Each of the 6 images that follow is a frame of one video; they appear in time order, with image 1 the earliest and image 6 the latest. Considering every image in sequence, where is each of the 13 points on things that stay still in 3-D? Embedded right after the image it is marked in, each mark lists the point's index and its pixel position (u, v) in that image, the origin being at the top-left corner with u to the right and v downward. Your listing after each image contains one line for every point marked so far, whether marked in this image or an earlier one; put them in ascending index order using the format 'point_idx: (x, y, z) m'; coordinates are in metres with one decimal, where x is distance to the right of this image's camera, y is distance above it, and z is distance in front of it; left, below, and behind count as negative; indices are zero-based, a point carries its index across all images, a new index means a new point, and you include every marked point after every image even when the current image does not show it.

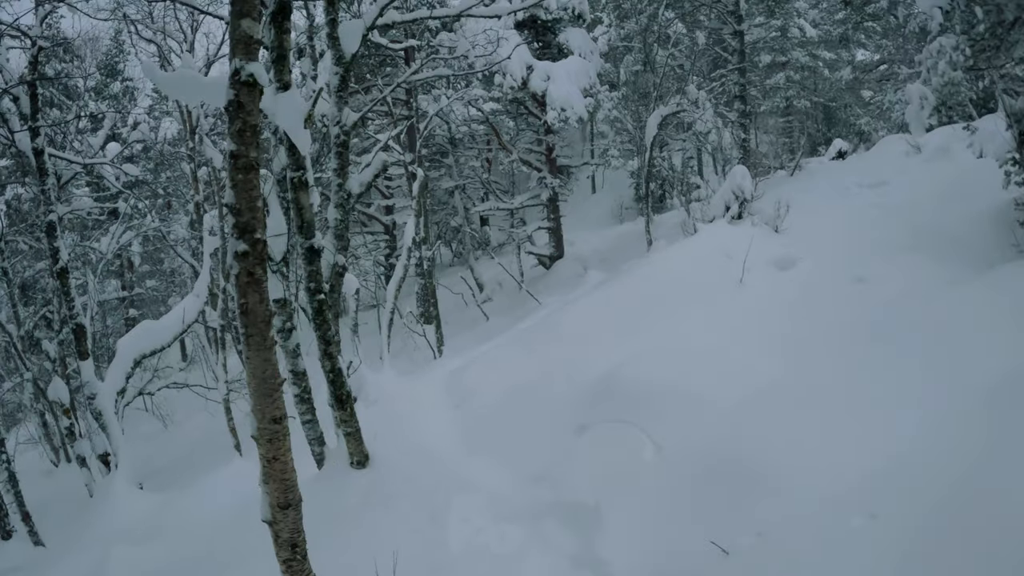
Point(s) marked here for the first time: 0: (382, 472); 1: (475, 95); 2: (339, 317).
0: (-1.3, -1.8, +5.9) m
1: (-0.9, +4.5, +14.2) m
2: (-1.9, -0.4, +6.4) m
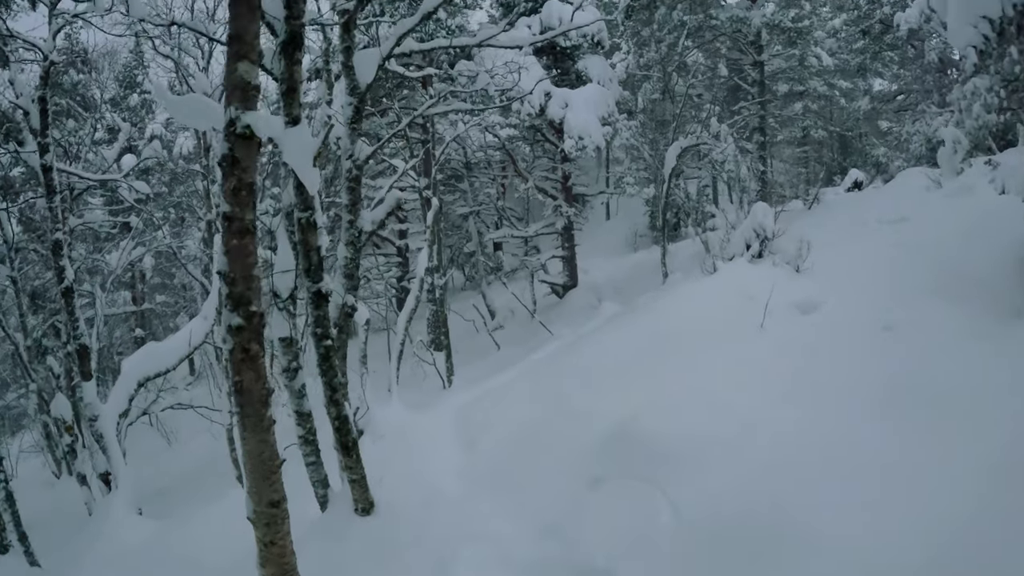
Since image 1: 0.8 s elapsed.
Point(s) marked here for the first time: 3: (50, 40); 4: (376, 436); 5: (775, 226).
0: (-1.2, -2.1, +5.6) m
1: (-0.5, +3.9, +14.1) m
2: (-1.7, -0.7, +6.2) m
3: (-6.0, +3.2, +7.8) m
4: (-1.8, -1.9, +7.9) m
5: (+4.5, +1.1, +10.3) m
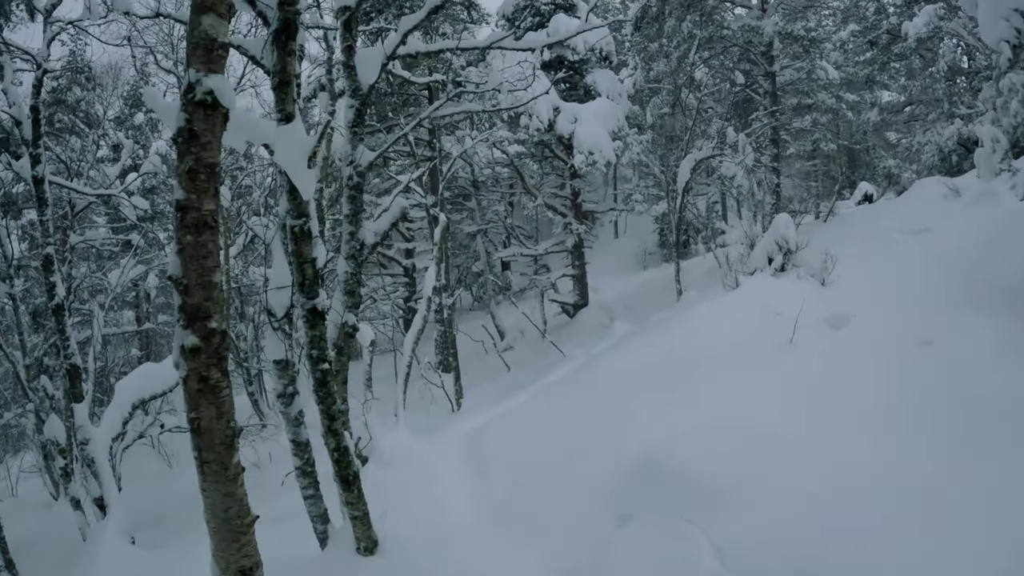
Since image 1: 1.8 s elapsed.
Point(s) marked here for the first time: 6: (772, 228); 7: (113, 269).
0: (-1.0, -2.3, +5.1) m
1: (-0.3, +3.5, +13.8) m
2: (-1.6, -0.9, +5.8) m
3: (-5.8, +3.0, +7.5) m
4: (-1.6, -2.2, +7.4) m
5: (+4.7, +0.8, +9.9) m
6: (+4.3, +1.0, +9.9) m
7: (-9.1, +0.4, +13.7) m
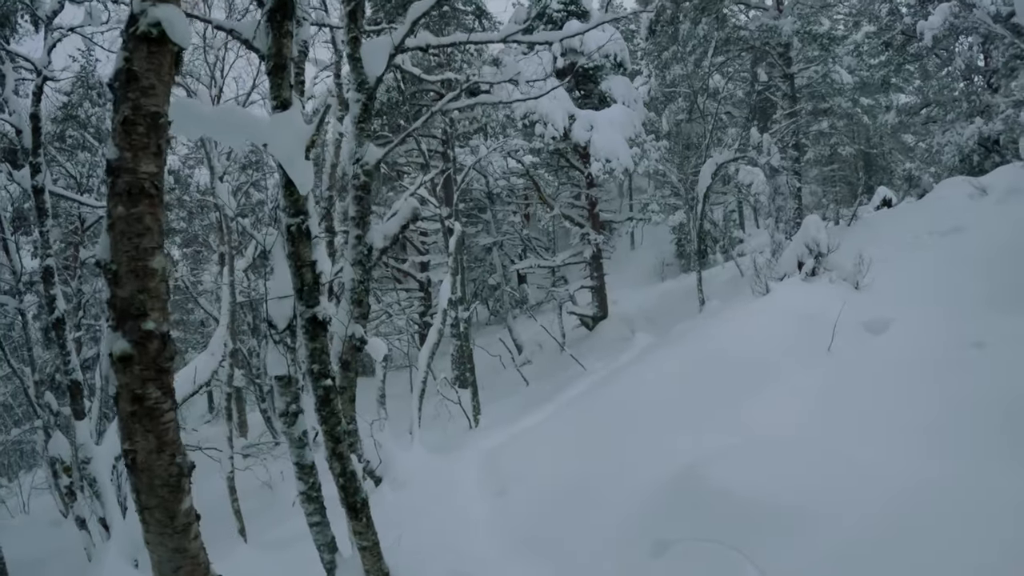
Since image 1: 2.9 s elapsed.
0: (-0.8, -2.4, +4.7) m
1: (0.0, +3.2, +13.5) m
2: (-1.4, -1.0, +5.5) m
3: (-5.7, +2.7, +7.4) m
4: (-1.4, -2.3, +7.0) m
5: (+5.0, +0.7, +9.4) m
6: (+4.5, +0.9, +9.4) m
7: (-8.7, 0.0, +13.6) m
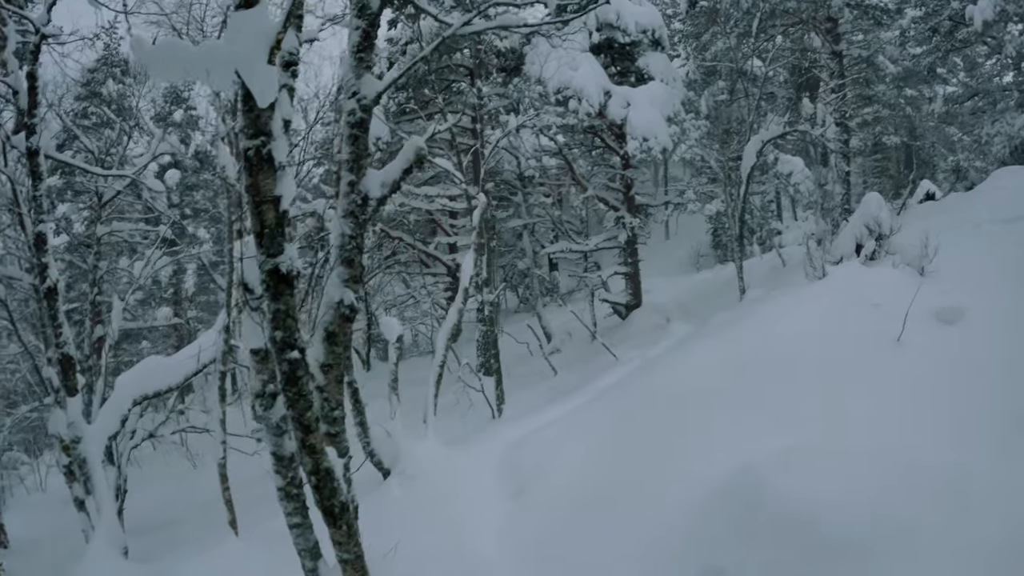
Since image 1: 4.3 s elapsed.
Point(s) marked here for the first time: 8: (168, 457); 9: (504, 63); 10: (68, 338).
0: (-0.7, -2.1, +4.1) m
1: (+0.7, +3.5, +12.8) m
2: (-1.2, -0.7, +4.9) m
3: (-5.3, +3.1, +7.0) m
4: (-1.1, -2.0, +6.5) m
5: (+5.4, +0.9, +8.5) m
6: (+4.9, +1.1, +8.5) m
7: (-8.1, +0.4, +13.3) m
8: (-8.2, -4.2, +14.7) m
9: (-0.2, +5.0, +13.4) m
10: (-6.1, -0.8, +8.5) m
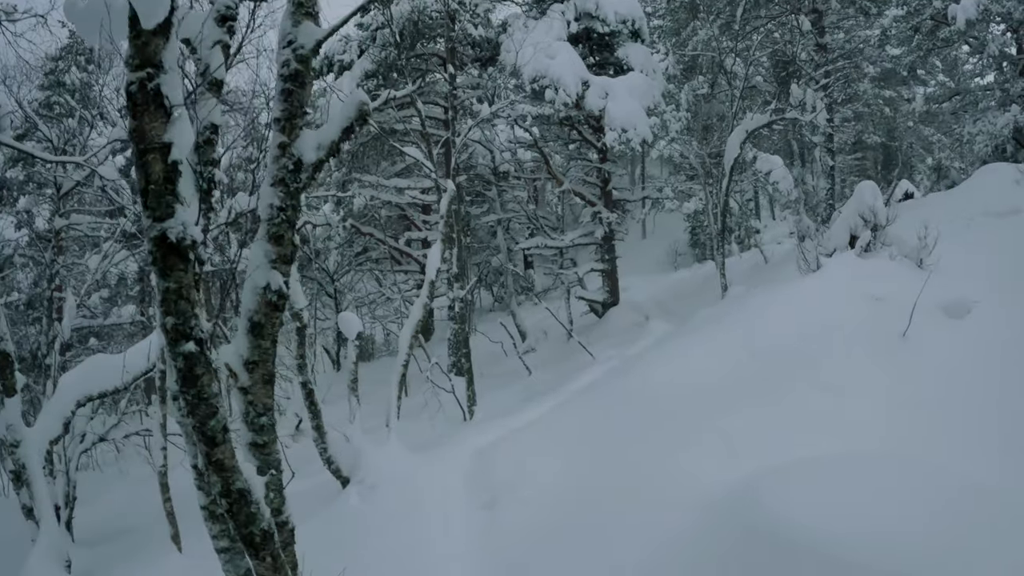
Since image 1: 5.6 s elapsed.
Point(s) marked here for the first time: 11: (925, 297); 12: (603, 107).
0: (-0.9, -2.1, +3.7) m
1: (+0.2, +3.6, +12.4) m
2: (-1.4, -0.7, +4.4) m
3: (-5.6, +3.2, +6.3) m
4: (-1.4, -2.0, +6.0) m
5: (+5.0, +1.0, +8.2) m
6: (+4.6, +1.1, +8.2) m
7: (-8.6, +0.5, +12.6) m
8: (-8.8, -4.1, +13.9) m
9: (-0.7, +5.1, +13.0) m
10: (-6.4, -0.7, +7.9) m
11: (+4.4, -0.1, +6.6) m
12: (+1.9, +3.9, +13.0) m
